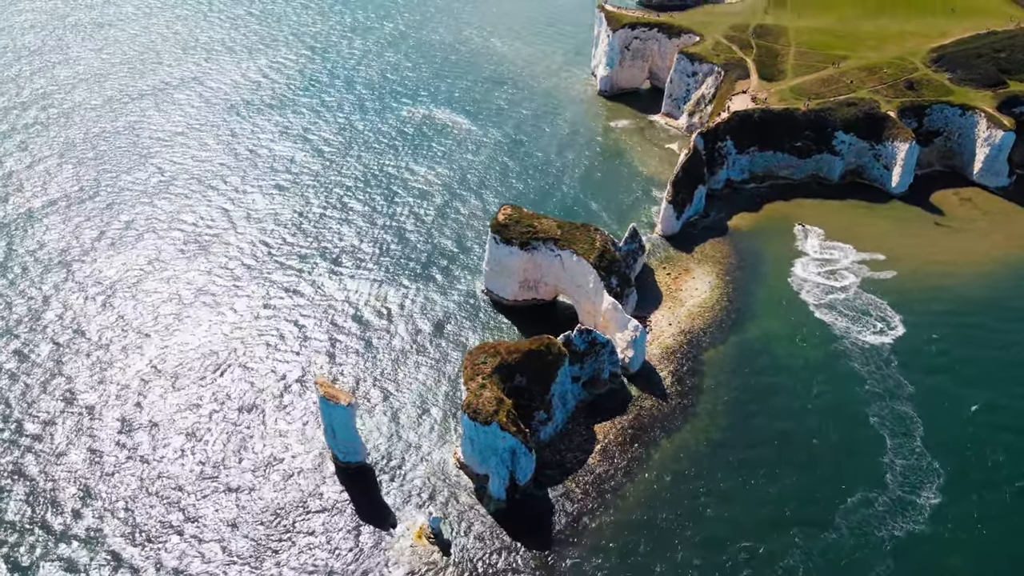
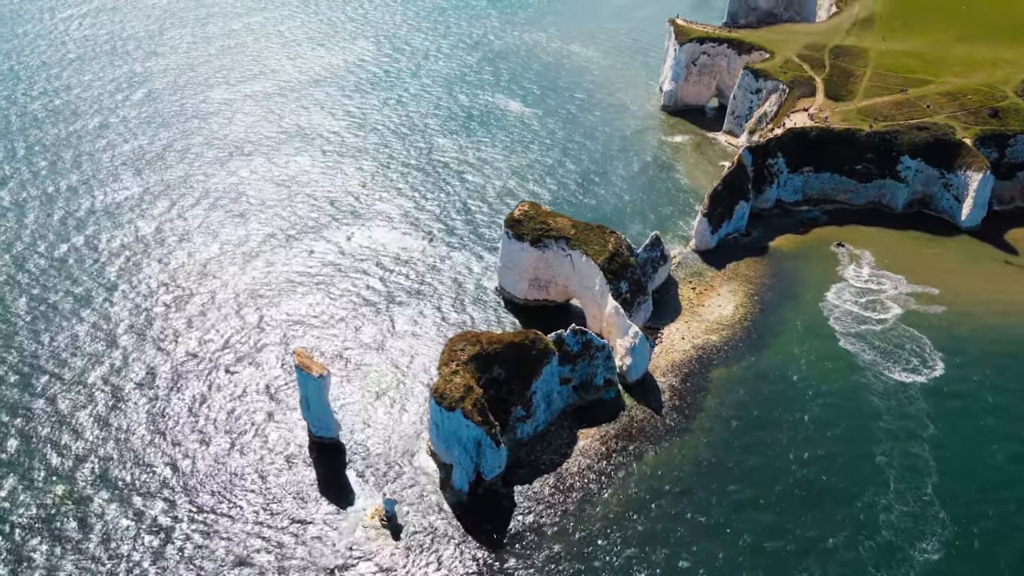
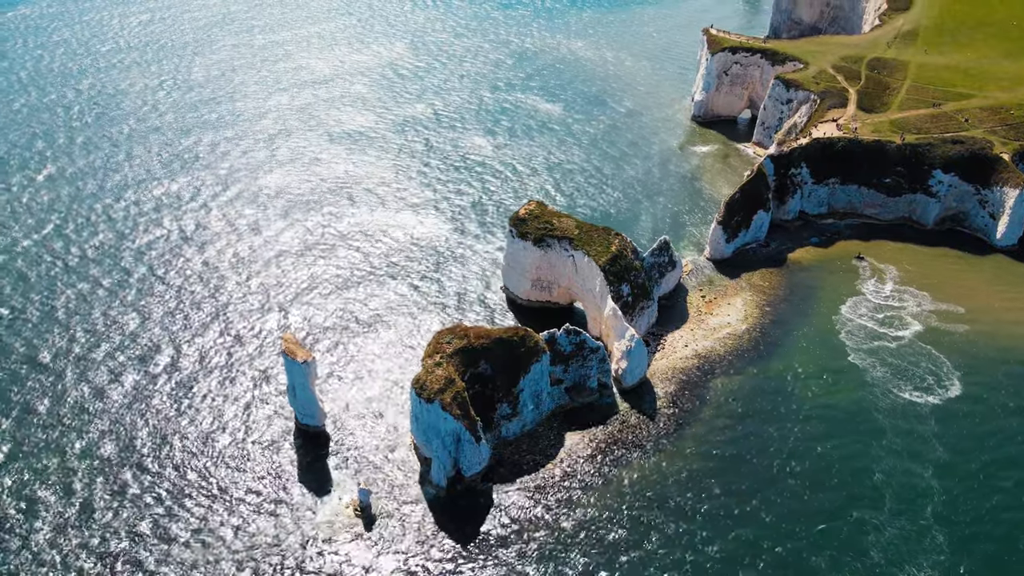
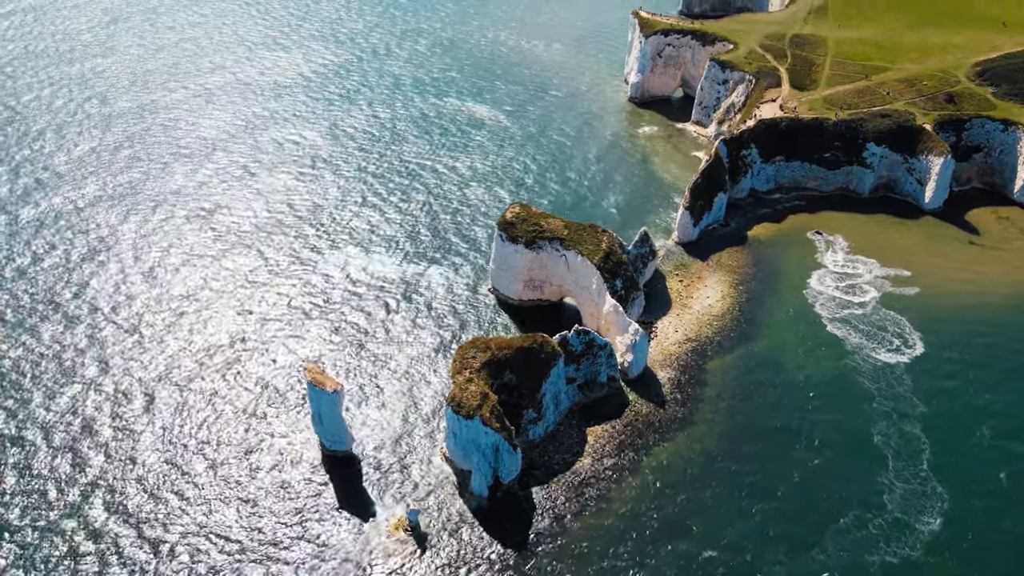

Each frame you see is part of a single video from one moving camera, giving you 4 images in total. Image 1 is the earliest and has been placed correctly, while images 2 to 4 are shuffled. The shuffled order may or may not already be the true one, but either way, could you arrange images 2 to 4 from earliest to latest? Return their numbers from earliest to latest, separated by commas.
4, 2, 3
